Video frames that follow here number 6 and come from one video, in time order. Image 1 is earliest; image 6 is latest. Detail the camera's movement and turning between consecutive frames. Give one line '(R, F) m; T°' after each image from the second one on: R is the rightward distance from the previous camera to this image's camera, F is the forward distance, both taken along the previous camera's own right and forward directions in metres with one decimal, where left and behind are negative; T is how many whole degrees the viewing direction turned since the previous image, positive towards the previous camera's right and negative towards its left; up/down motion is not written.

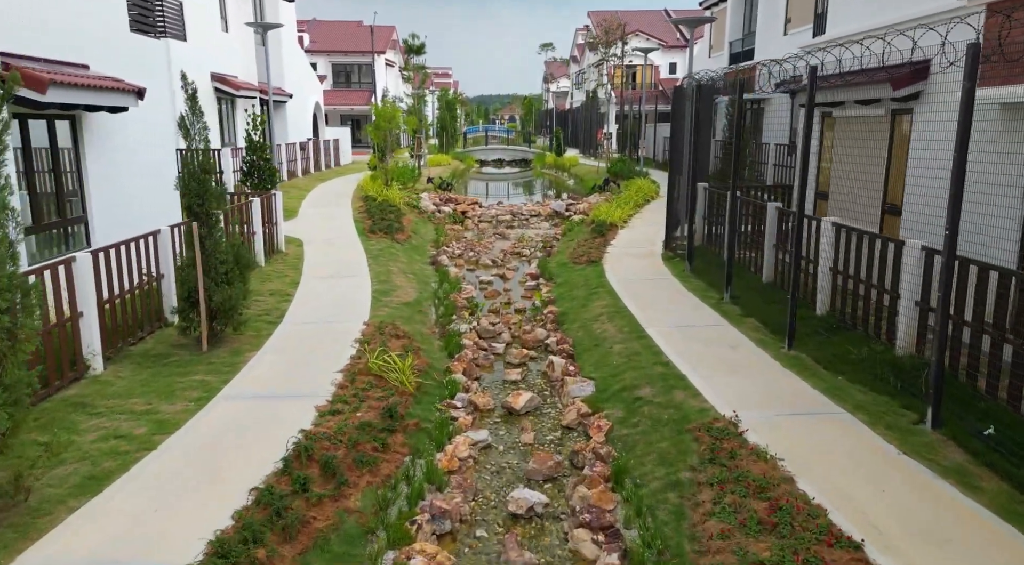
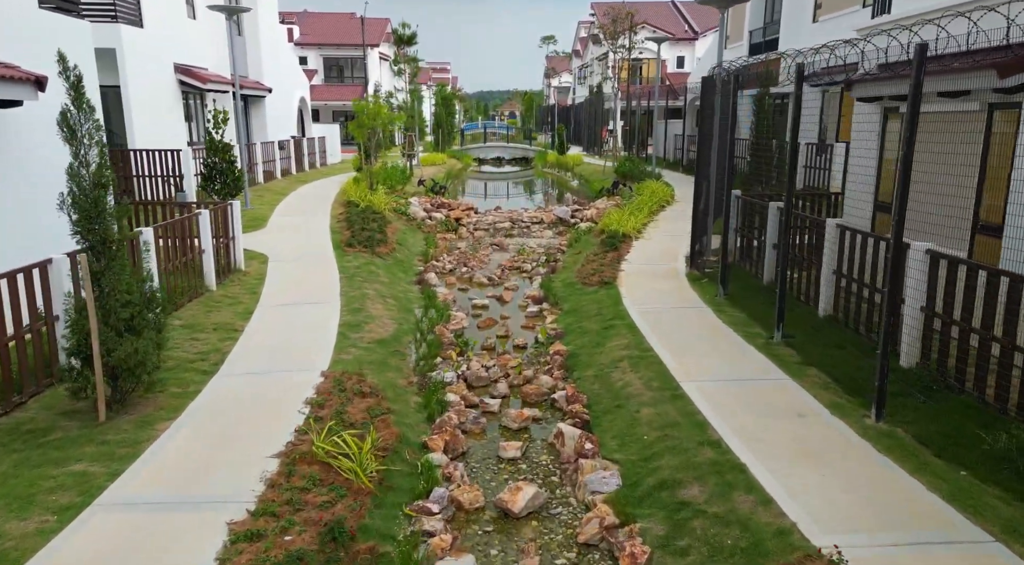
(0.0, +1.9) m; 0°
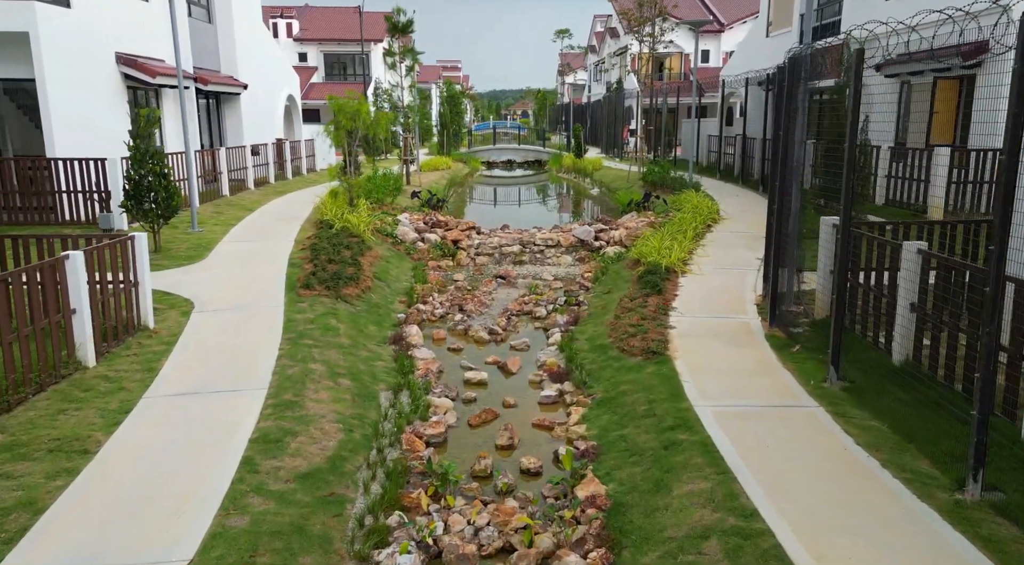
(0.0, +3.1) m; -1°
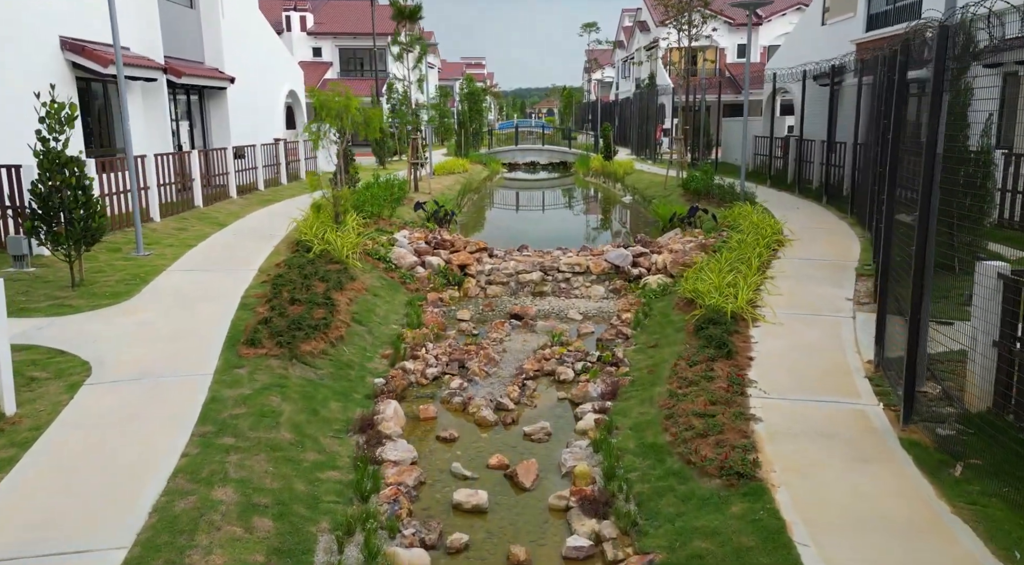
(+0.1, +2.5) m; -2°
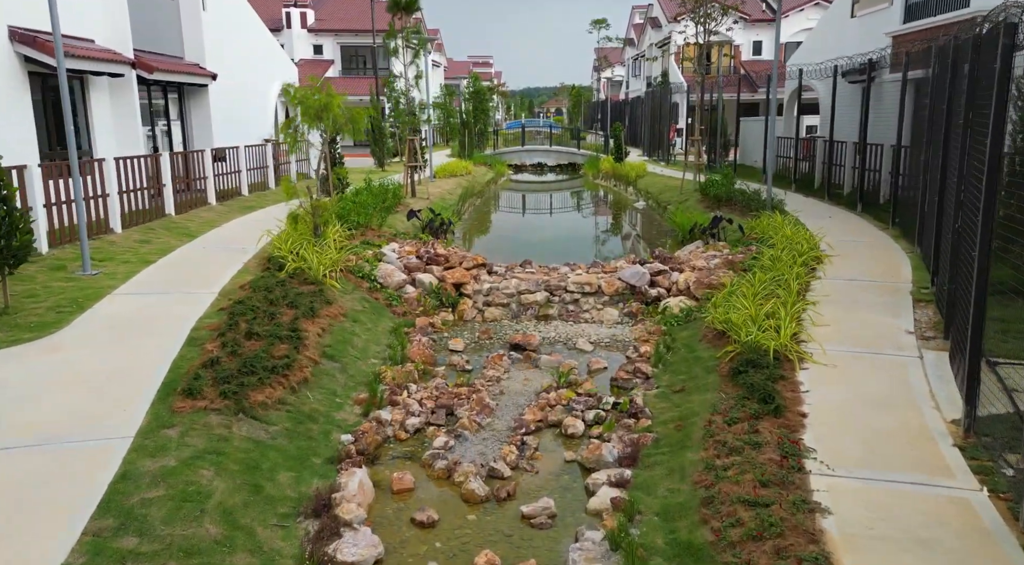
(+0.1, +1.3) m; -1°
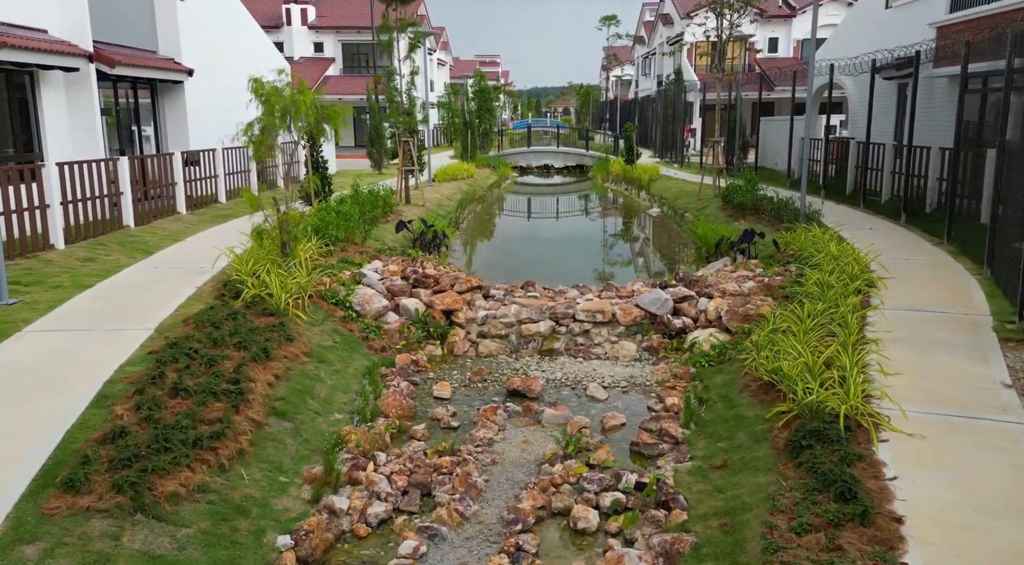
(+0.1, +1.5) m; -1°
